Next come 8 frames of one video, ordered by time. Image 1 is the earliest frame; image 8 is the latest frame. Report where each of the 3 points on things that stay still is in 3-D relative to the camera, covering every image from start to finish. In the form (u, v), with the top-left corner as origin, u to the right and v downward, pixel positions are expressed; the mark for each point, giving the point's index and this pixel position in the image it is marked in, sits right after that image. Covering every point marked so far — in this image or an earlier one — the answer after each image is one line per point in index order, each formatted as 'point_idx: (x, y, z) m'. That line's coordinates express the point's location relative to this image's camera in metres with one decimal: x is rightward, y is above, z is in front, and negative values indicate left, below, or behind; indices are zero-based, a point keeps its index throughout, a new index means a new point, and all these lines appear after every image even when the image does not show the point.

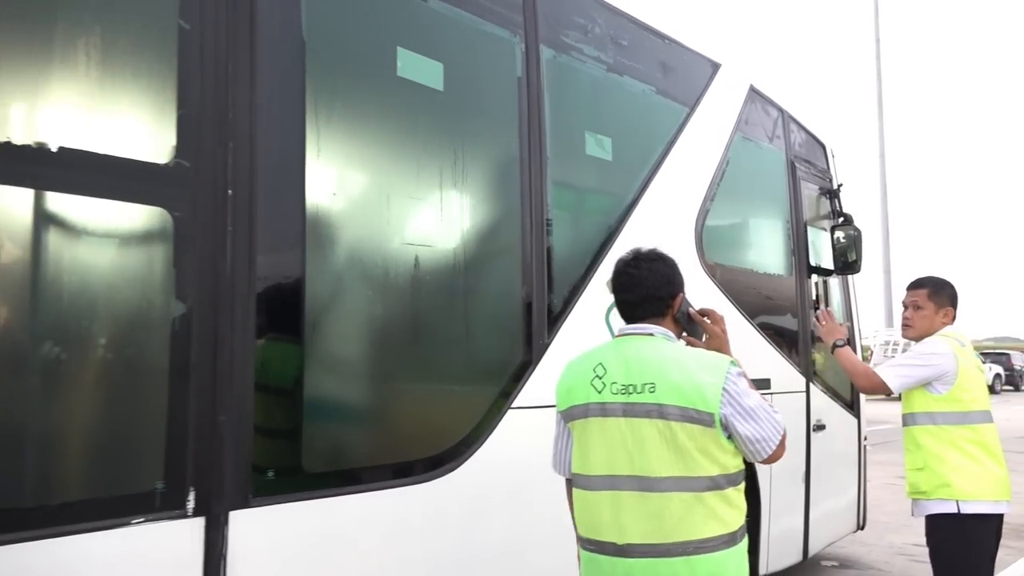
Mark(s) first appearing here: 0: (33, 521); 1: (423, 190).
0: (-1.1, -0.5, +1.7) m
1: (-0.3, +0.3, +2.6) m
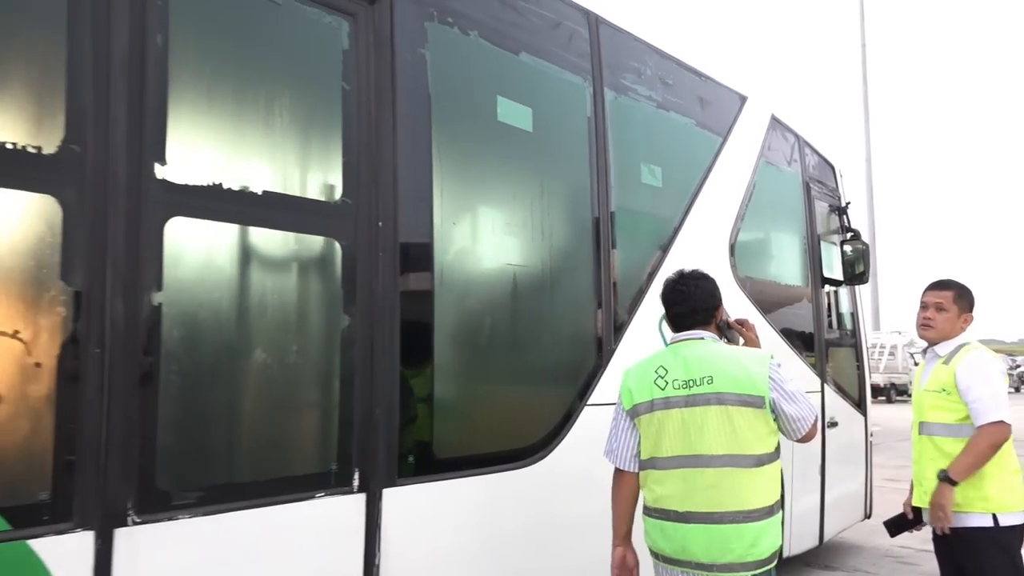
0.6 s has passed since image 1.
0: (-0.7, -0.6, +2.1) m
1: (0.0, +0.3, +3.1) m
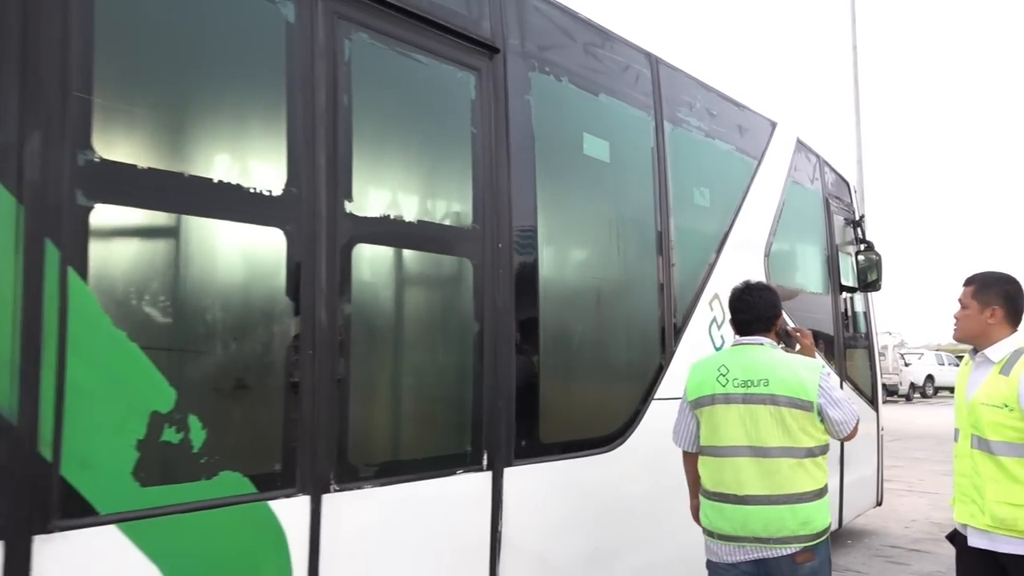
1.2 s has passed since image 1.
0: (-0.3, -0.6, +2.6) m
1: (+0.4, +0.2, +3.5) m
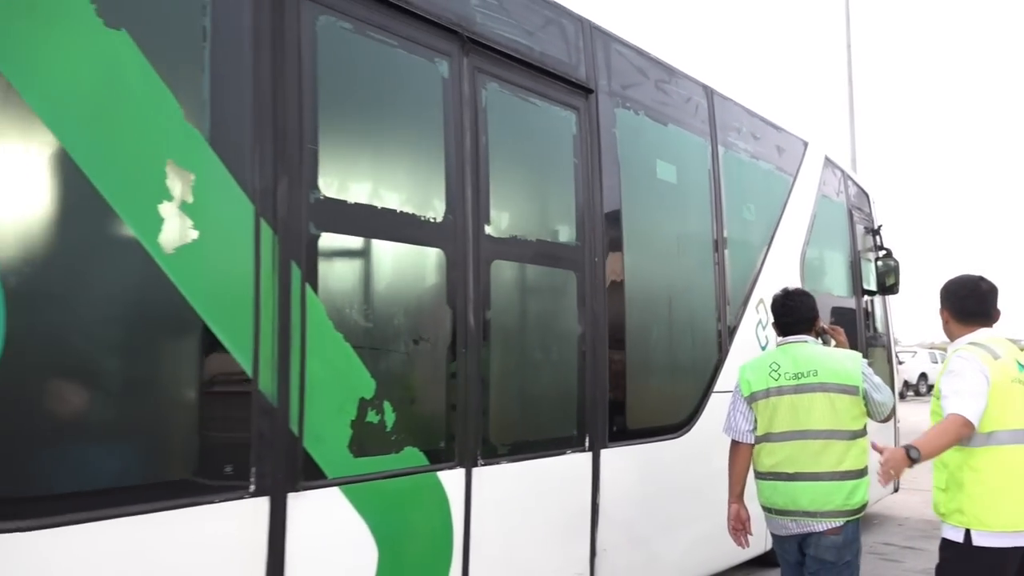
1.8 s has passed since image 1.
0: (+0.1, -0.6, +3.1) m
1: (+0.8, +0.2, +4.0) m
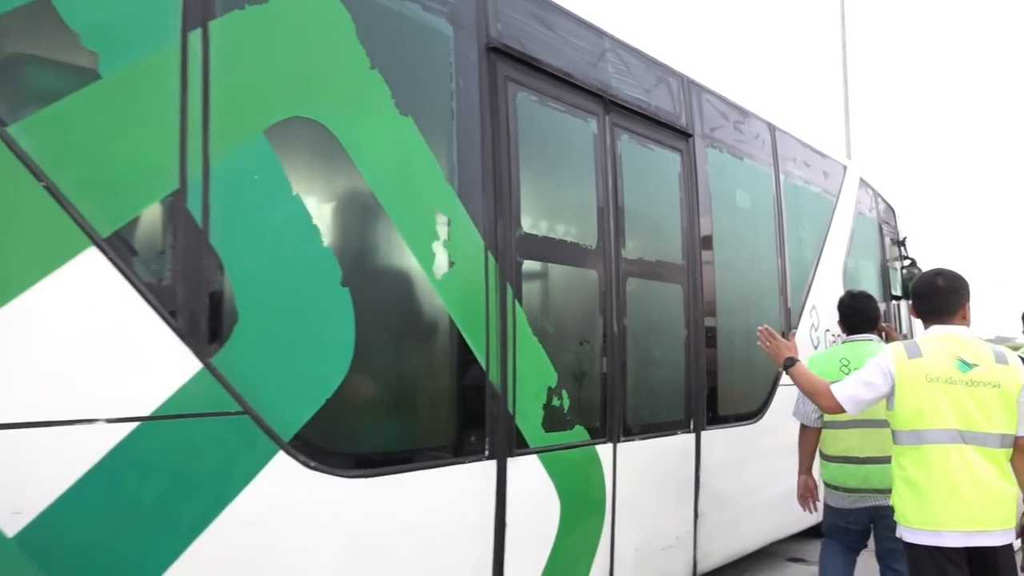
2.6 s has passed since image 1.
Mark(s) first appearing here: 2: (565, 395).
0: (+0.7, -0.7, +3.9) m
1: (+1.4, +0.1, +4.8) m
2: (+0.2, -0.5, +3.3) m
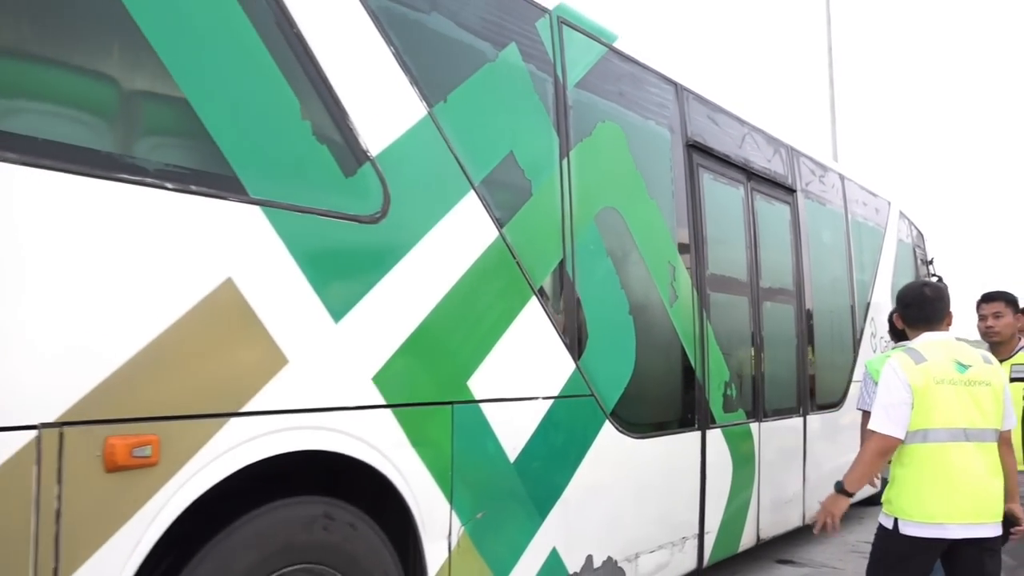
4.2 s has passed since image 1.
0: (+1.8, -0.8, +5.2) m
1: (+2.5, 0.0, +6.1) m
2: (+1.3, -0.6, +4.6) m
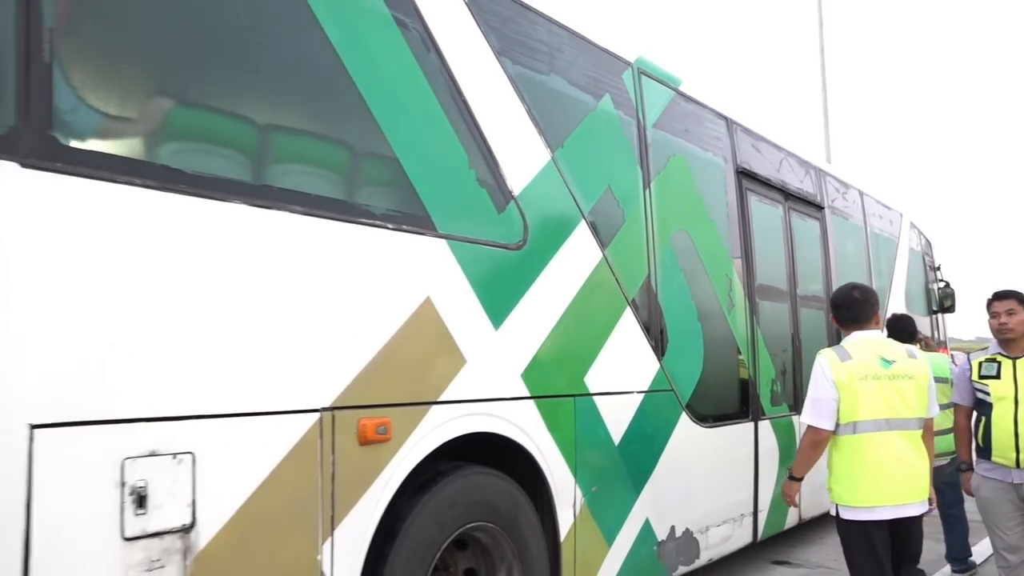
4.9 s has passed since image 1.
0: (+2.3, -0.9, +5.8) m
1: (+3.0, -0.1, +6.8) m
2: (+1.8, -0.6, +5.2) m
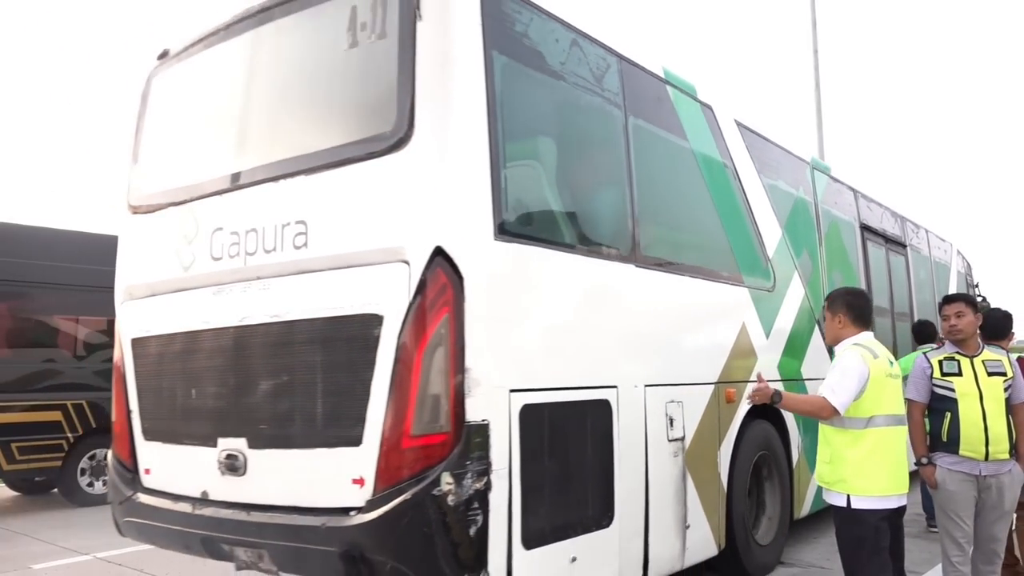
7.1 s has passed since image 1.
0: (+4.0, -1.1, +7.9) m
1: (+4.7, -0.3, +8.9) m
2: (+3.5, -0.8, +7.4) m
